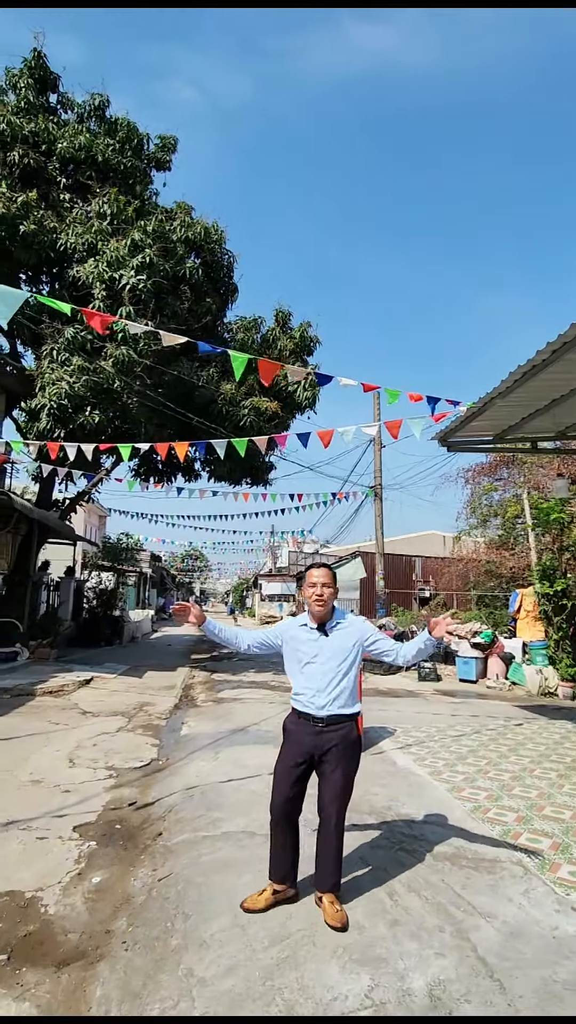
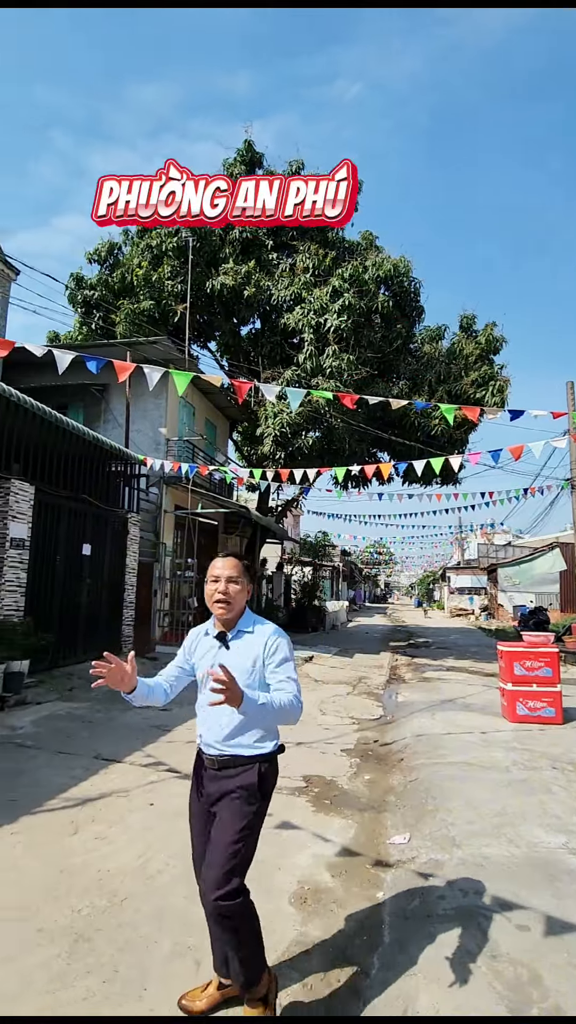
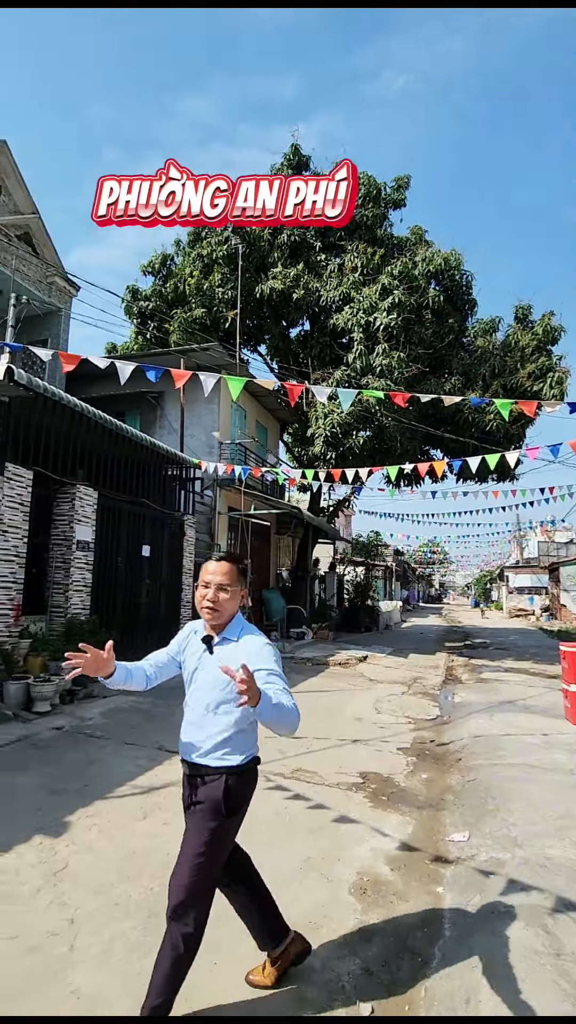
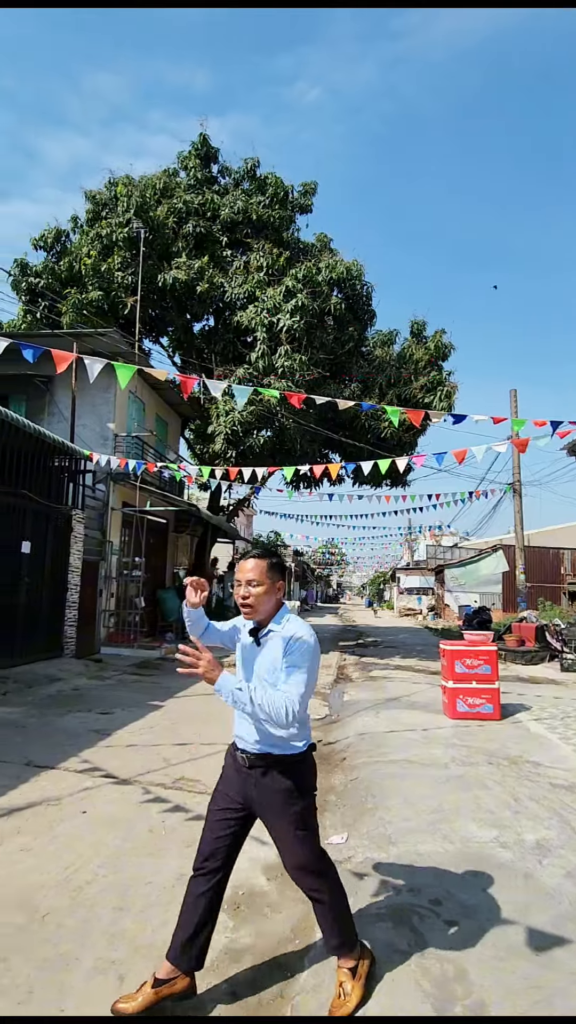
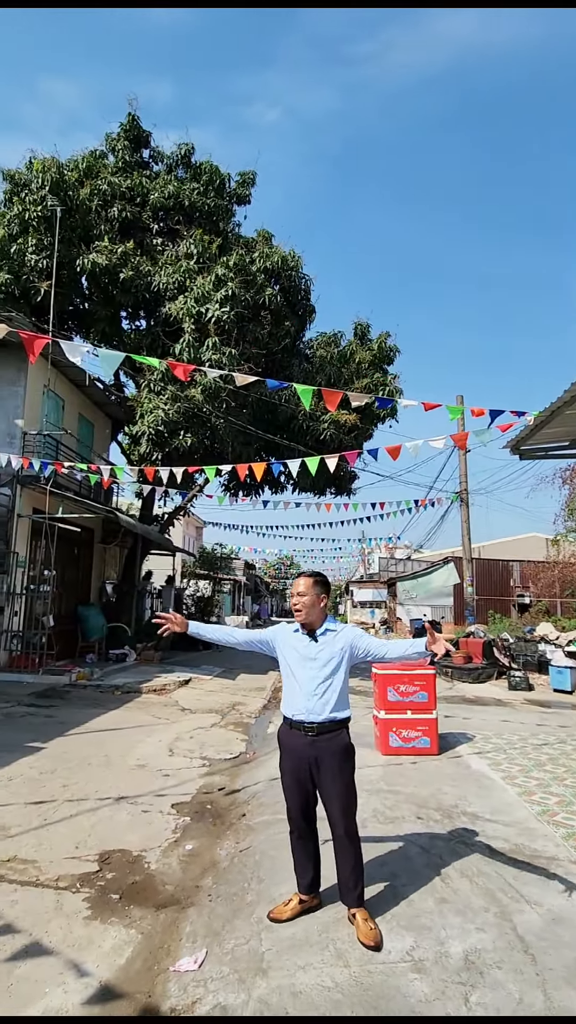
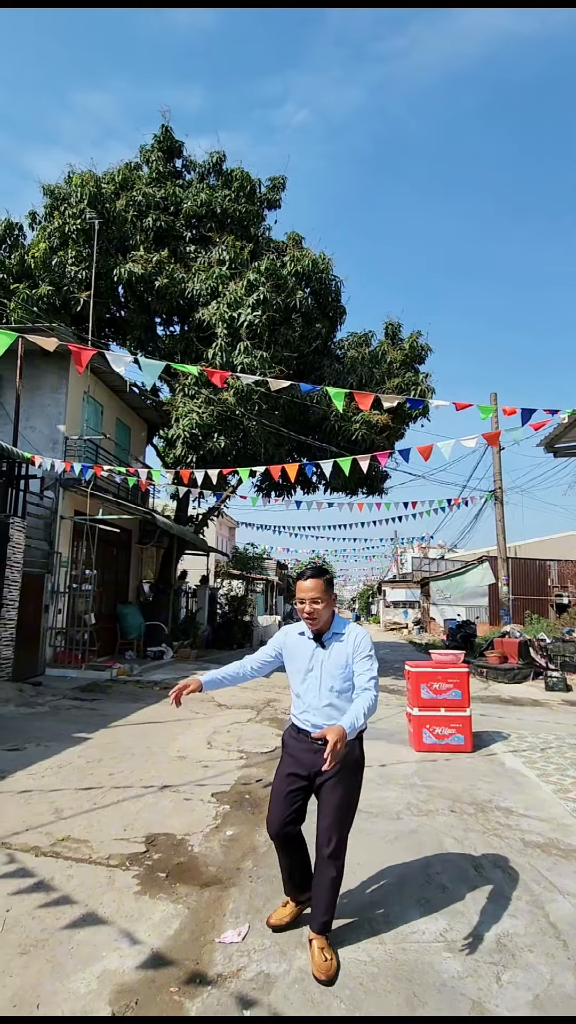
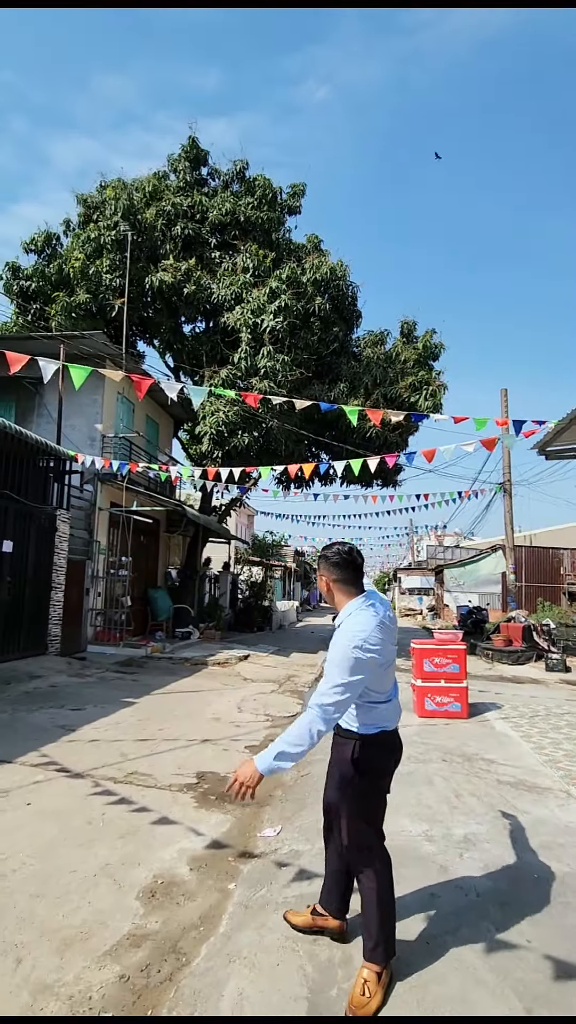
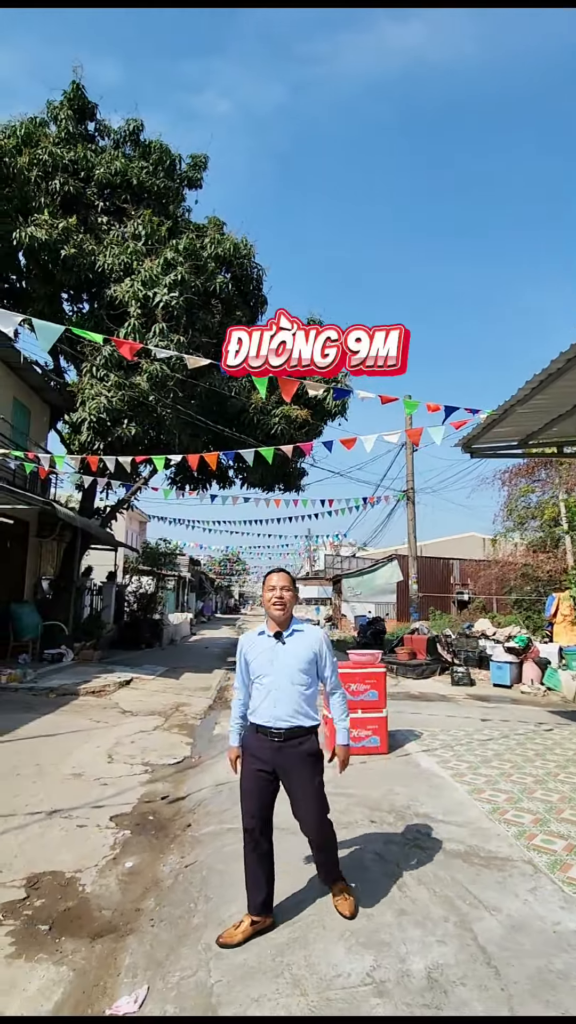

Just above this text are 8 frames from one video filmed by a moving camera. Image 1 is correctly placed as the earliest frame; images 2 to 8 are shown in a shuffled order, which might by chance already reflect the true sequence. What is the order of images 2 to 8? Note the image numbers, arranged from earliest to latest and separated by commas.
8, 5, 6, 7, 4, 2, 3
